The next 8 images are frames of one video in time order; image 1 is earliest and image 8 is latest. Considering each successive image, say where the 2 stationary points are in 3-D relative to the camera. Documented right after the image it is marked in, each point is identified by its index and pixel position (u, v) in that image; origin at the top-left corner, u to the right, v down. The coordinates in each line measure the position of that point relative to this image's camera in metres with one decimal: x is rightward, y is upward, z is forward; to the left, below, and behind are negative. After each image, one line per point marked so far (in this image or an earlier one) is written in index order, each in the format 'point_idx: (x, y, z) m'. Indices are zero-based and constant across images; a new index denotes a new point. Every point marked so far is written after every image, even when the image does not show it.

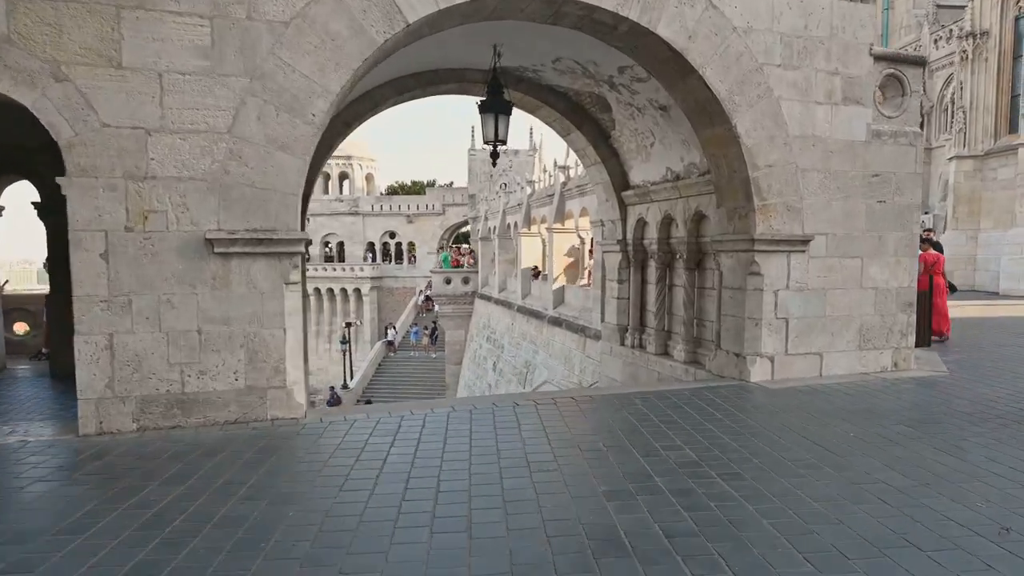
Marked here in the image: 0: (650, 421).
0: (+0.7, -0.7, +4.0) m
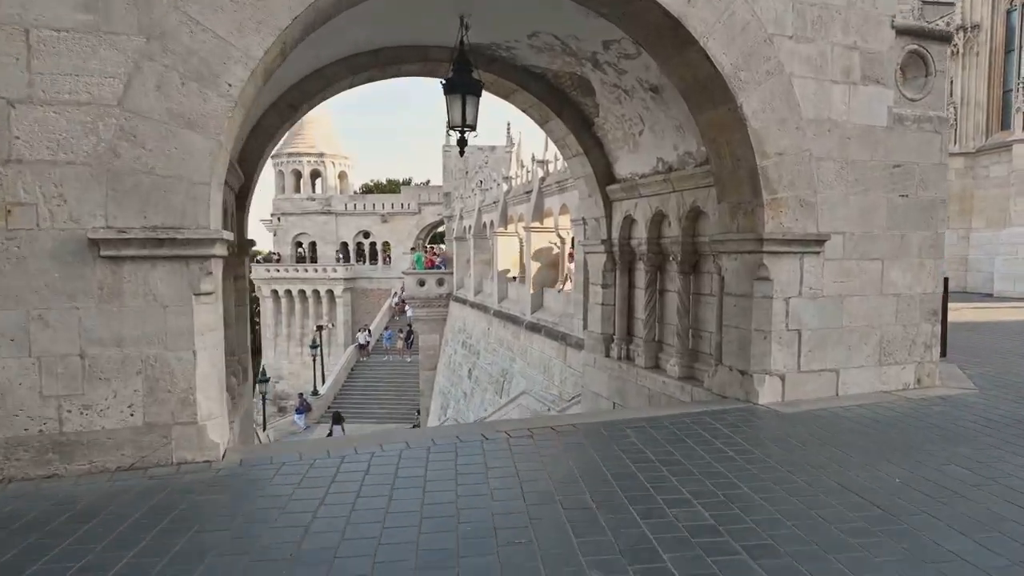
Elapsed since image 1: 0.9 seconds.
0: (+0.6, -0.7, +3.3) m
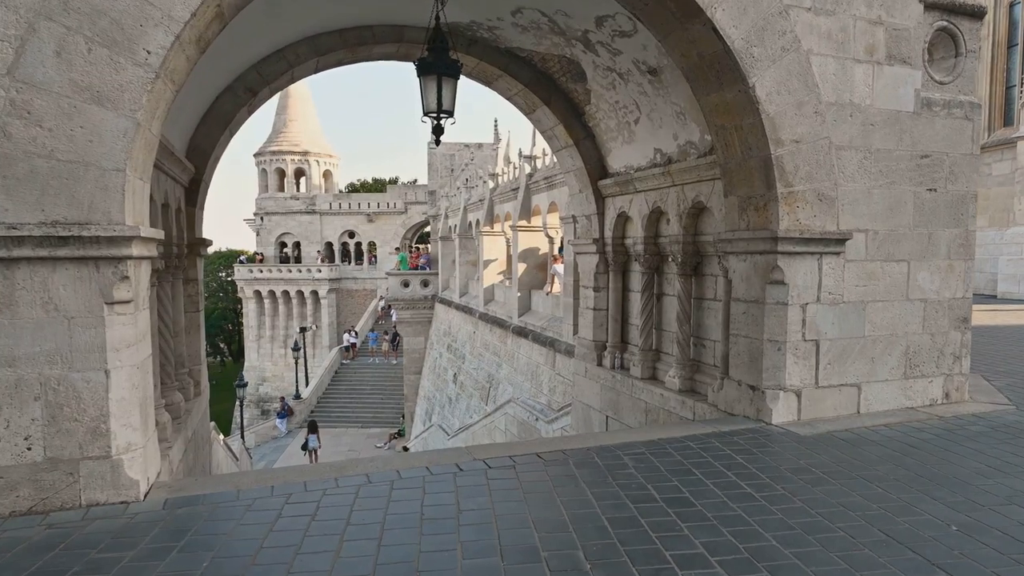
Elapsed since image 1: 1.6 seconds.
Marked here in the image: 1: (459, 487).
0: (+0.5, -0.7, +2.8) m
1: (-0.2, -0.7, +3.0) m
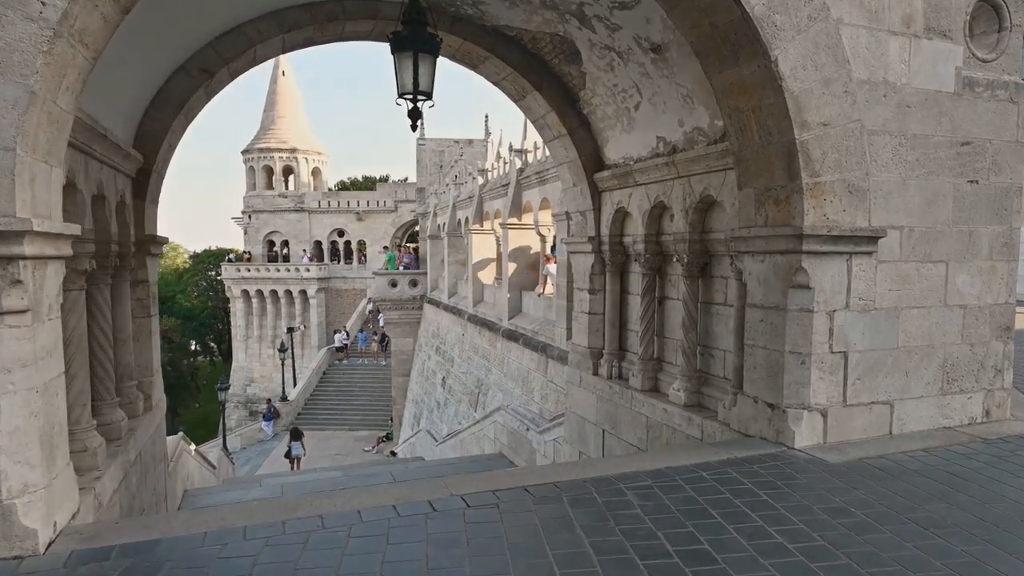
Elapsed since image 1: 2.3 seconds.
0: (+0.4, -0.8, +2.3) m
1: (-0.3, -0.8, +2.5) m
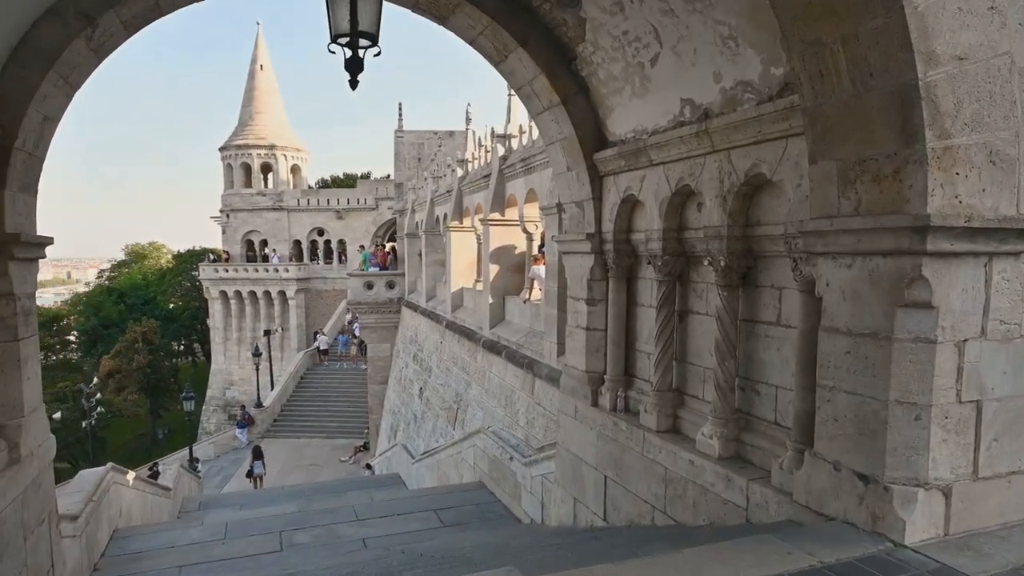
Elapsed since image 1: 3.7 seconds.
0: (+0.4, -0.8, +1.1) m
1: (-0.3, -0.8, +1.3) m
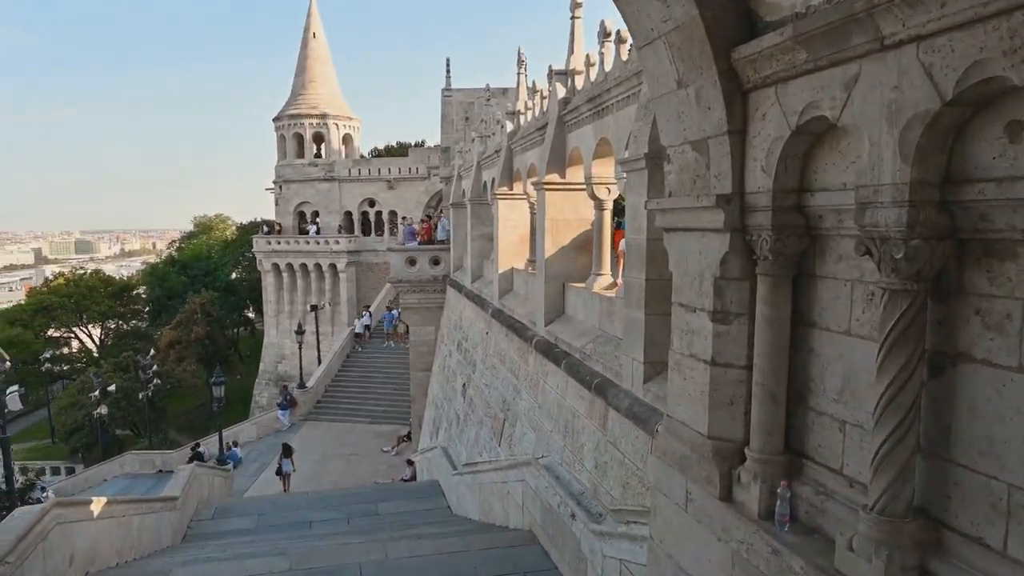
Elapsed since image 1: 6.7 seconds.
0: (+0.3, -1.0, -0.9) m
1: (-0.3, -0.9, -0.6) m
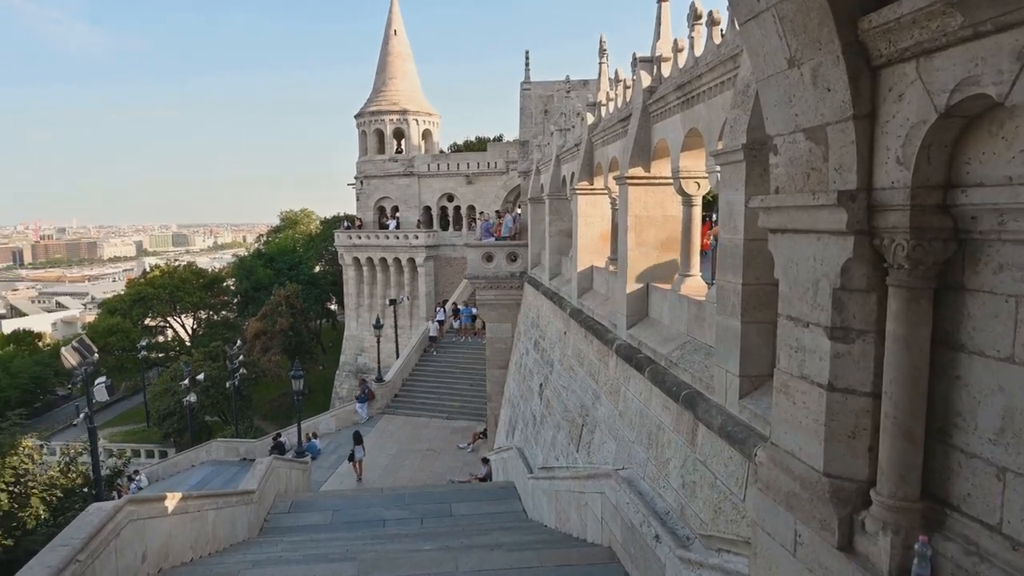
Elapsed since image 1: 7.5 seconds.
0: (+0.2, -1.0, -1.2) m
1: (-0.4, -1.0, -0.9) m
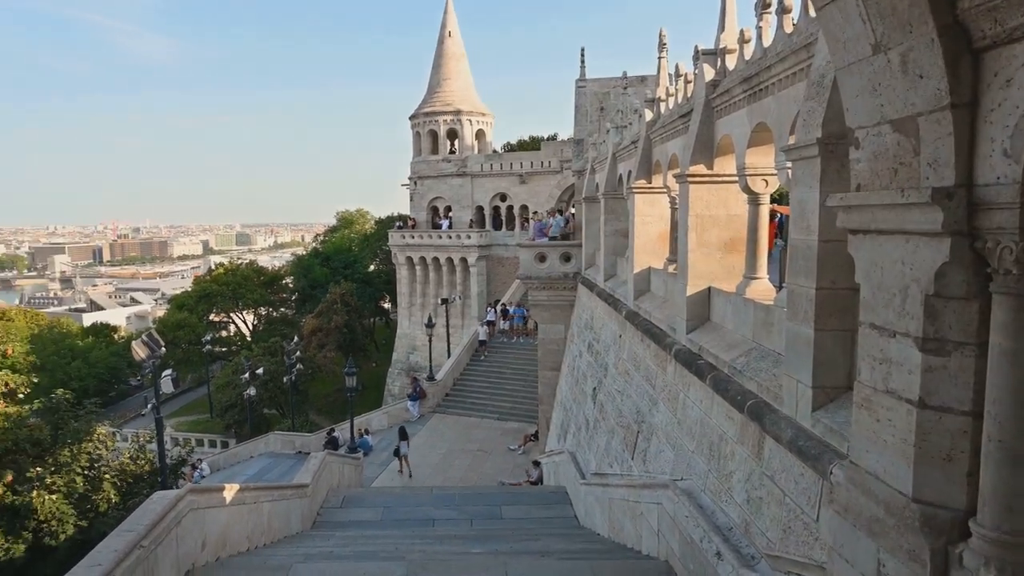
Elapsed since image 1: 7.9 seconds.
0: (+0.2, -1.0, -1.4) m
1: (-0.5, -1.0, -1.0) m
